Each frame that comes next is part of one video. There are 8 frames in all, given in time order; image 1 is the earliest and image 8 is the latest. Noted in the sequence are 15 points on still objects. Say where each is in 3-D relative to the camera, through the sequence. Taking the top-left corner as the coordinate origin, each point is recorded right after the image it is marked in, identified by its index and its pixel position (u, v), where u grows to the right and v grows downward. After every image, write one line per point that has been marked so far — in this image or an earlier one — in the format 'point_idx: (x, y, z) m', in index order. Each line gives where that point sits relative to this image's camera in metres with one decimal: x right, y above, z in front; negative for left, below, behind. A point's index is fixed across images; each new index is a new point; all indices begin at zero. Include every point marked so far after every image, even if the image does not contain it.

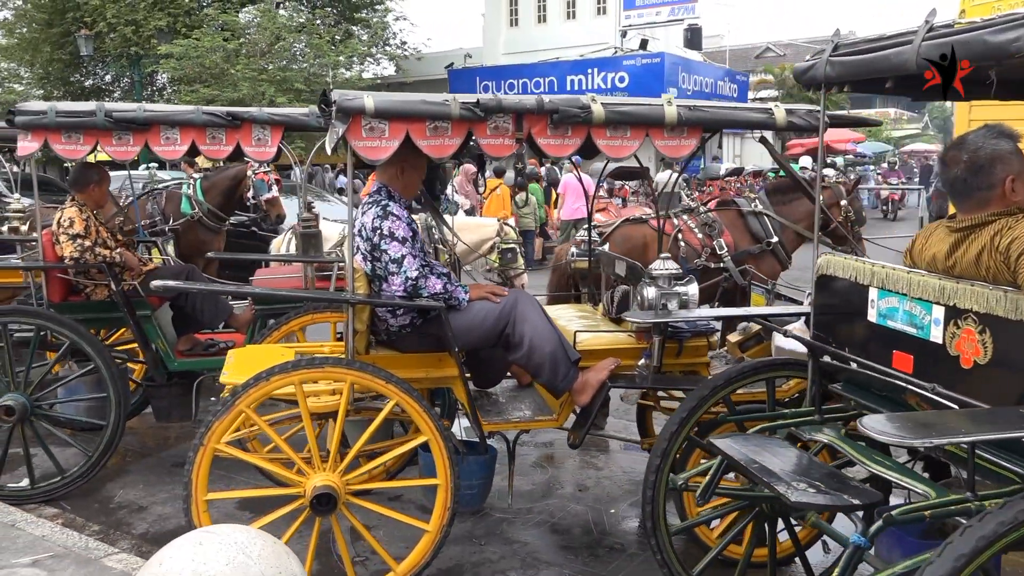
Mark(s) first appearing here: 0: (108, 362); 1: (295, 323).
0: (-2.3, -0.4, +4.8) m
1: (-1.2, -0.2, +4.6) m
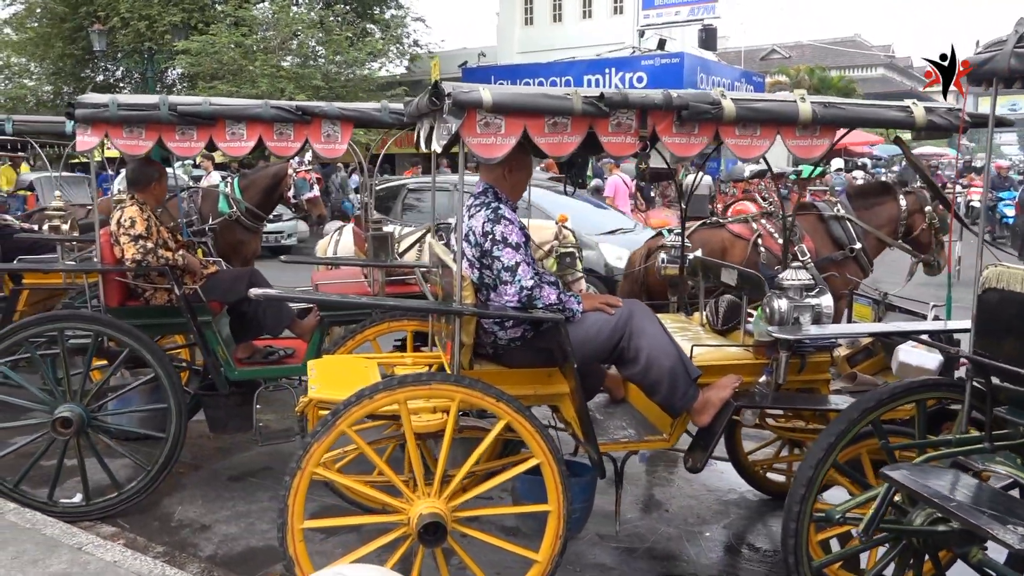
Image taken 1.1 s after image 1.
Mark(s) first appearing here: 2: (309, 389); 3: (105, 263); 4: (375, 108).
0: (-1.8, -0.4, +4.5) m
1: (-0.7, -0.2, +4.3) m
2: (-0.8, -0.4, +3.5) m
3: (-2.2, +0.1, +4.4) m
4: (-0.8, +1.0, +4.7) m
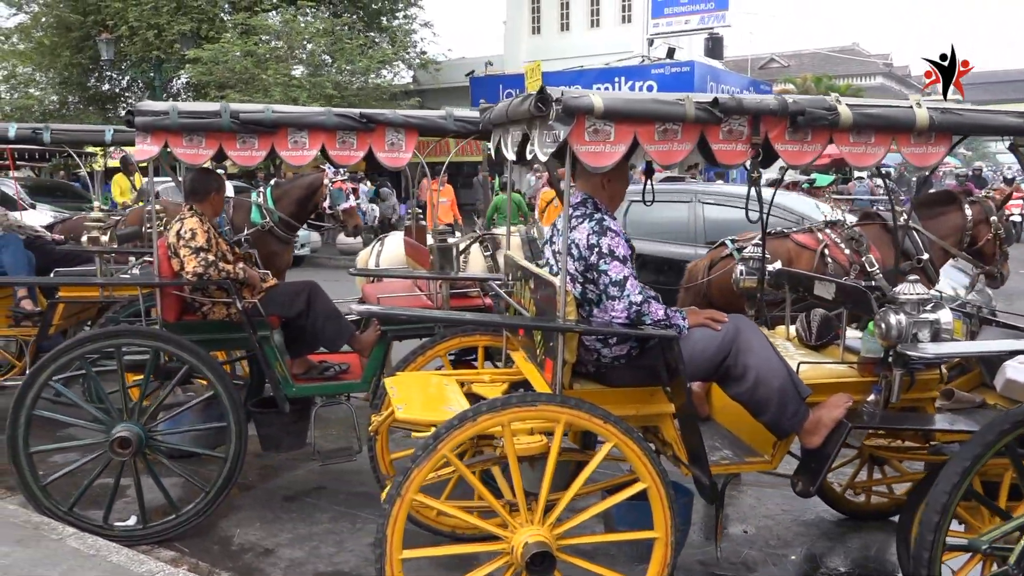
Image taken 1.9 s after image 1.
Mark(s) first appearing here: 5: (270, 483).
0: (-1.5, -0.5, +4.3) m
1: (-0.3, -0.3, +4.1) m
2: (-0.5, -0.5, +3.4) m
3: (-1.8, +0.1, +4.3) m
4: (-0.4, +0.9, +4.5) m
5: (-1.5, -1.2, +5.1) m
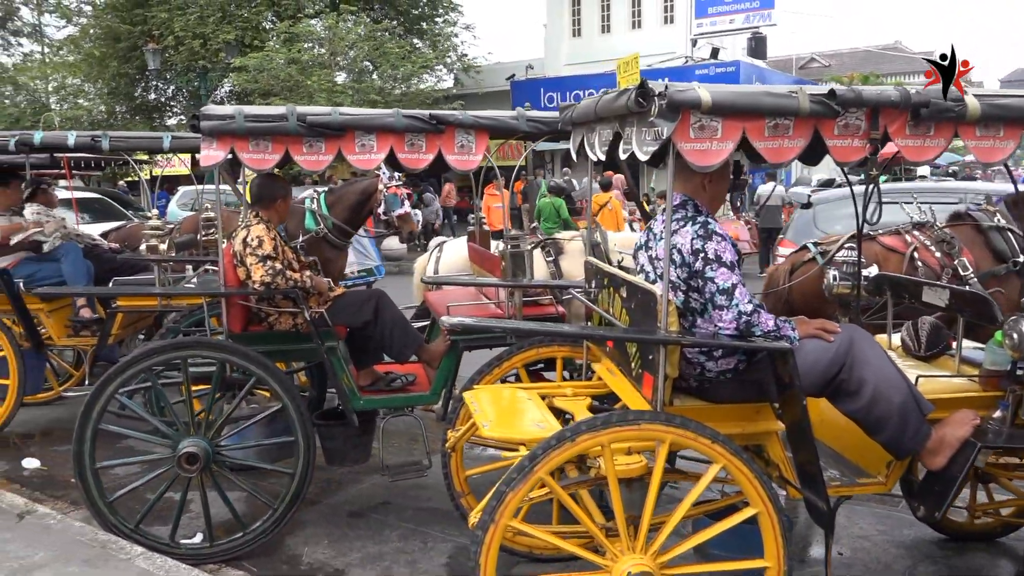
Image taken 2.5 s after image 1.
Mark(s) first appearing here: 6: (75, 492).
0: (-1.1, -0.6, +4.2) m
1: (0.0, -0.3, +3.9) m
2: (-0.1, -0.5, +3.2) m
3: (-1.4, 0.0, +4.1) m
4: (0.0, +0.9, +4.3) m
5: (-1.1, -1.2, +4.9) m
6: (-2.7, -1.3, +5.2) m
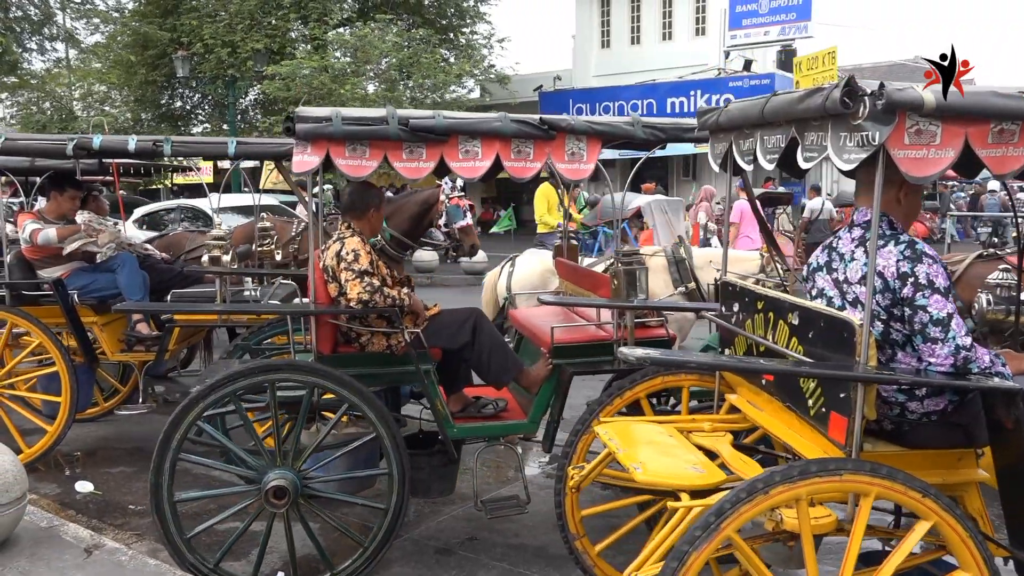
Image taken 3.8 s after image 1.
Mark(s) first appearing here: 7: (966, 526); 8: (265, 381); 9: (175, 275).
0: (-0.5, -0.7, +3.8) m
1: (+0.6, -0.4, +3.6) m
2: (+0.4, -0.6, +2.8) m
3: (-0.9, -0.1, +3.8) m
4: (+0.5, +0.8, +4.0) m
5: (-0.5, -1.3, +4.6) m
6: (-2.2, -1.3, +4.8) m
7: (+1.3, -0.7, +2.4) m
8: (-1.1, -0.4, +3.7) m
9: (-2.5, +0.1, +6.3) m
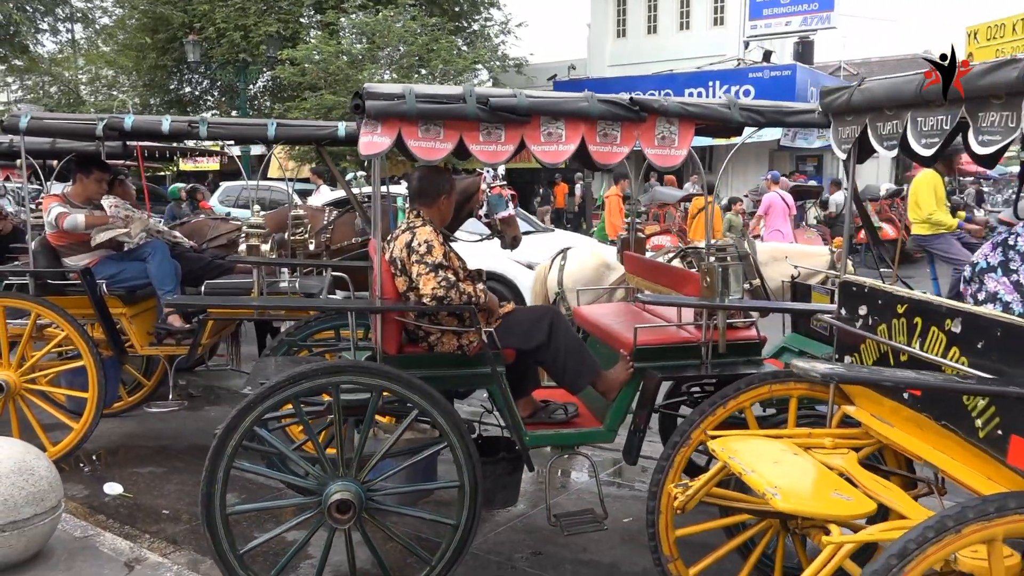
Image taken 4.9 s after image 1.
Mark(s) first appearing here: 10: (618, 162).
0: (-0.2, -0.6, +3.5) m
1: (+0.9, -0.4, +3.2) m
2: (+0.7, -0.6, +2.5) m
3: (-0.5, 0.0, +3.4) m
4: (+0.9, +0.8, +3.6) m
5: (-0.2, -1.3, +4.3) m
6: (-1.8, -1.3, +4.5) m
7: (+1.6, -0.7, +2.1) m
8: (-0.7, -0.4, +3.3) m
9: (-2.2, +0.2, +5.9) m
10: (+0.5, +0.5, +3.6) m
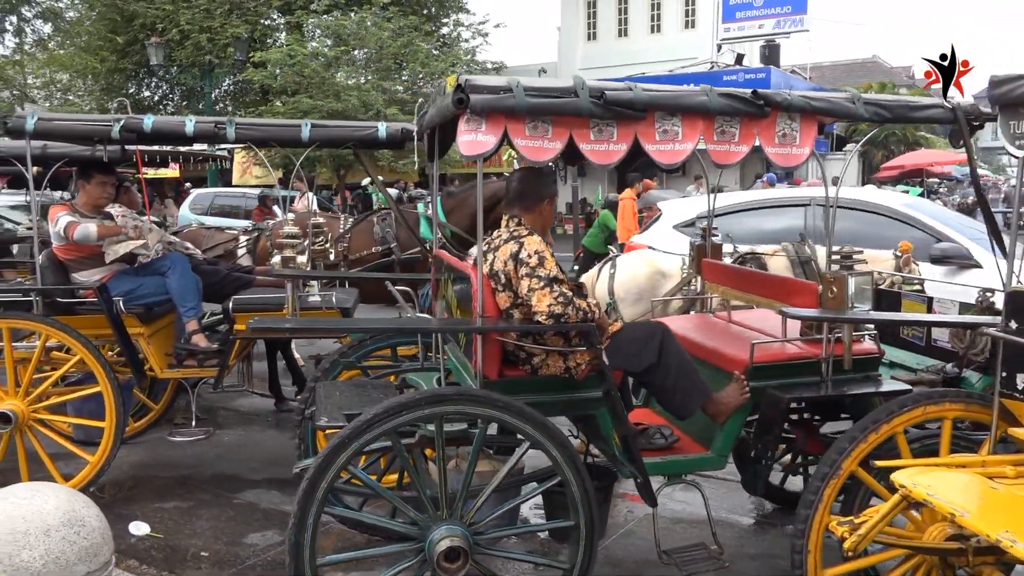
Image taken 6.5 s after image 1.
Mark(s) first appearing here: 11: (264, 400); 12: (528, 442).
0: (+0.2, -0.7, +3.1) m
1: (+1.4, -0.5, +2.9) m
2: (+1.2, -0.6, +2.2) m
3: (-0.1, -0.1, +3.1) m
4: (+1.3, +0.8, +3.3) m
5: (+0.2, -1.4, +3.9) m
6: (-1.4, -1.4, +4.1) m
7: (+2.2, -0.7, +1.8) m
8: (-0.3, -0.4, +2.9) m
9: (-1.9, +0.1, +5.5) m
10: (+0.9, +0.5, +3.3) m
11: (-2.1, -0.9, +7.0) m
12: (+0.1, -0.6, +3.0) m
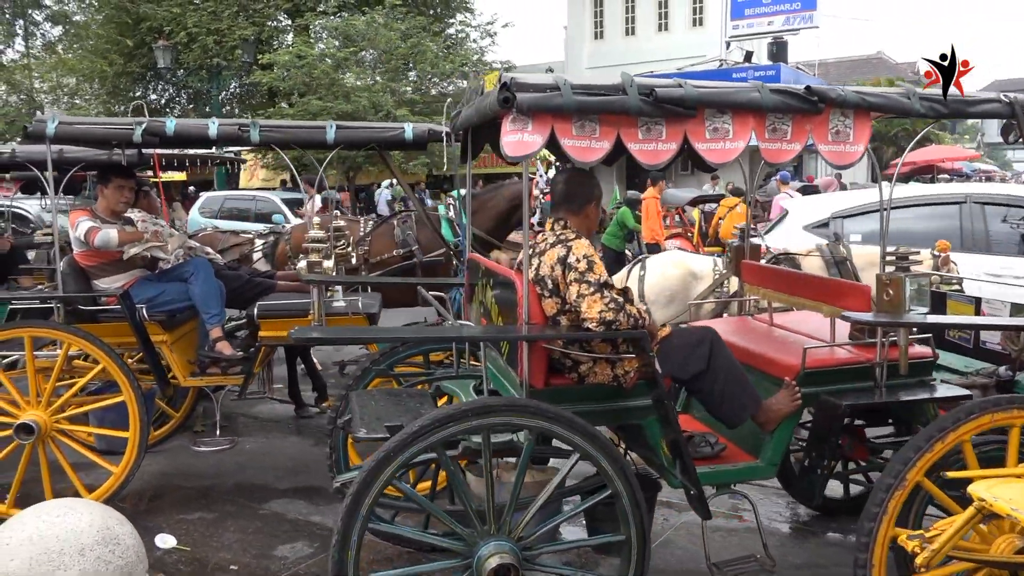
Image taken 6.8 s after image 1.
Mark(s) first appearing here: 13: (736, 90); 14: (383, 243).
0: (+0.4, -0.7, +3.0) m
1: (+1.5, -0.5, +2.8) m
2: (+1.4, -0.7, +2.0) m
3: (+0.1, -0.1, +3.0) m
4: (+1.5, +0.8, +3.2) m
5: (+0.4, -1.4, +3.8) m
6: (-1.3, -1.4, +4.0) m
7: (+2.3, -0.7, +1.7) m
8: (-0.1, -0.5, +2.8) m
9: (-1.7, 0.0, +5.4) m
10: (+1.0, +0.5, +3.2) m
11: (-1.9, -1.0, +6.9) m
12: (+0.2, -0.6, +2.9) m
13: (+0.8, +0.7, +3.0) m
14: (-1.0, +0.4, +6.6) m
